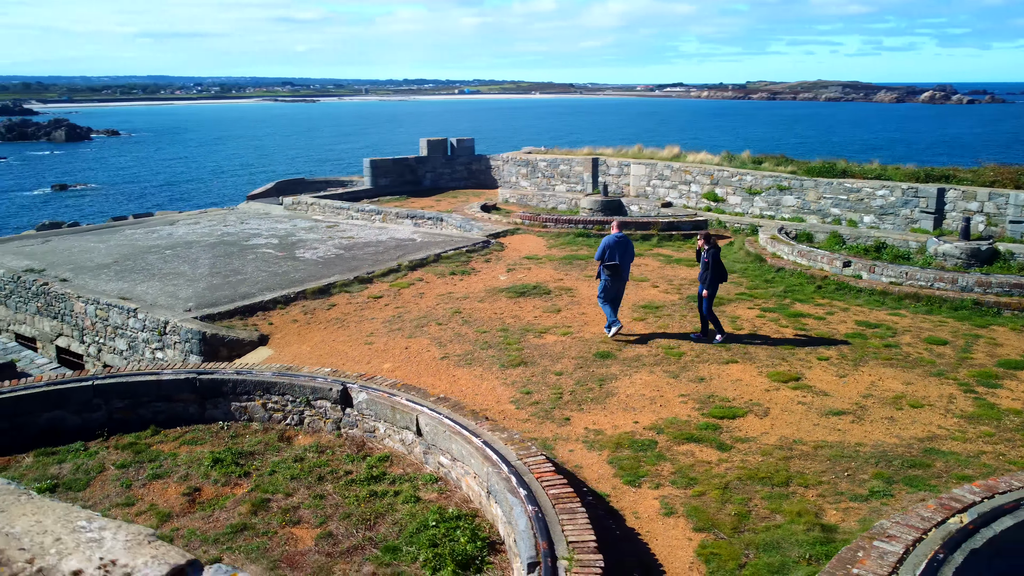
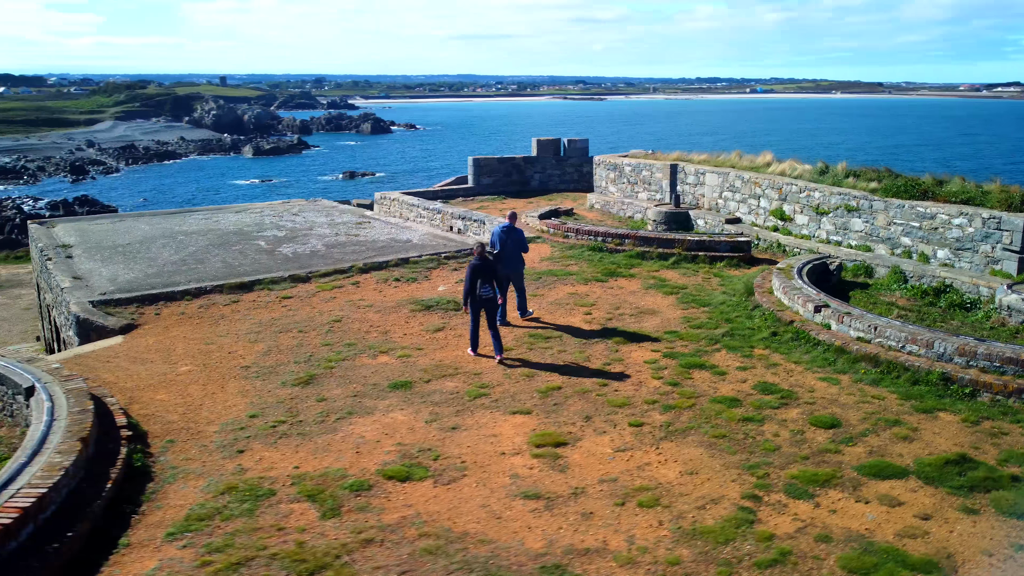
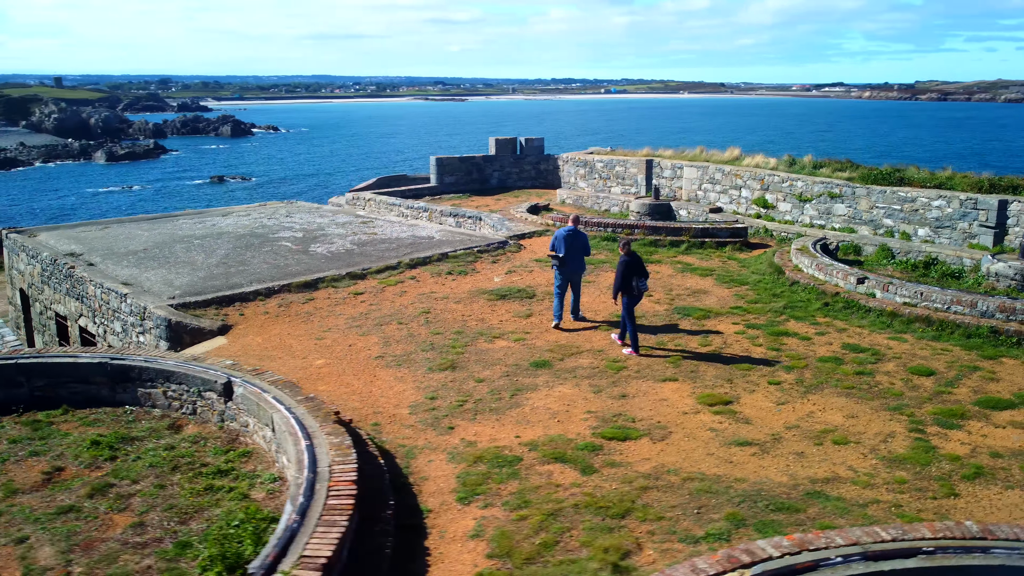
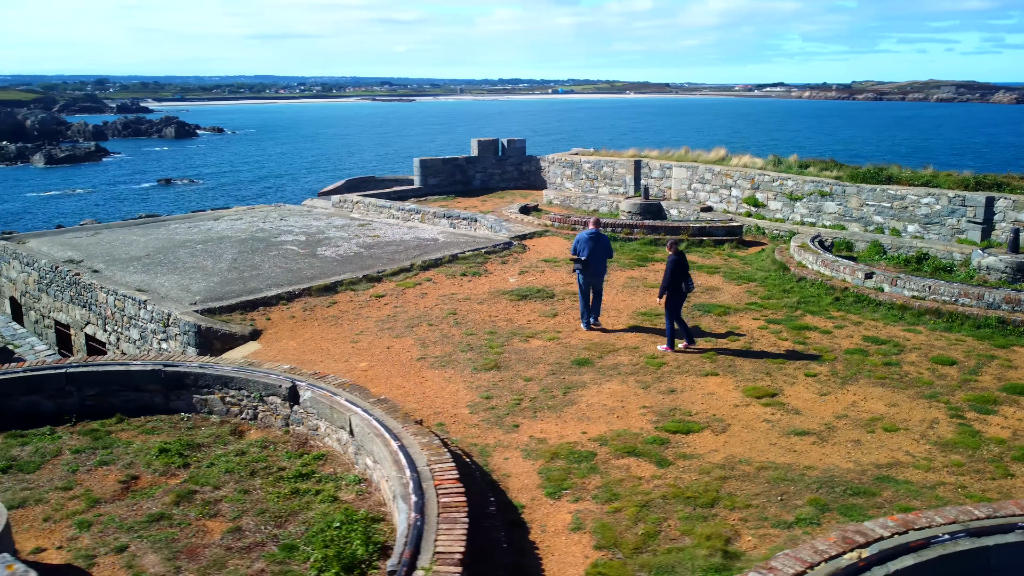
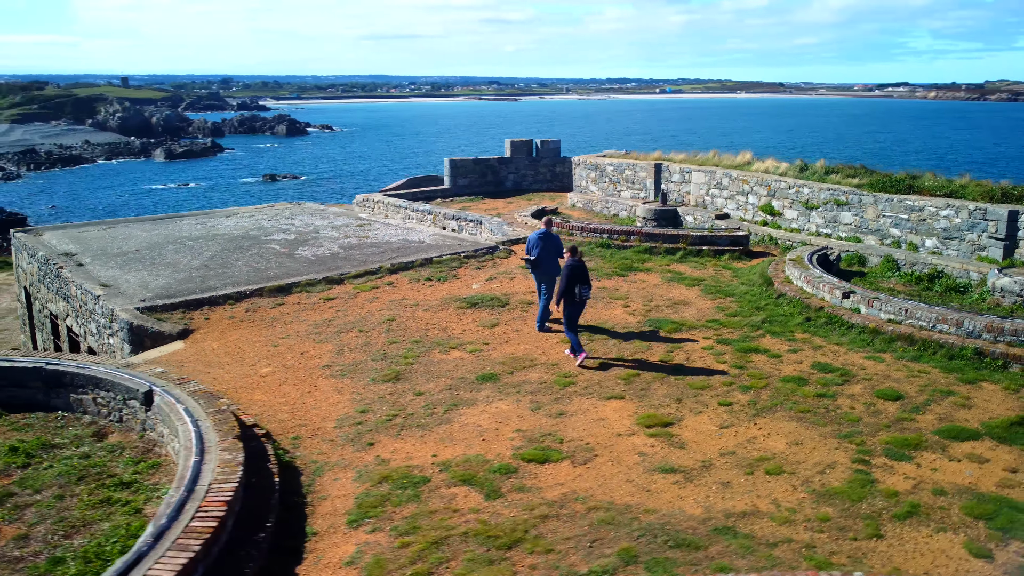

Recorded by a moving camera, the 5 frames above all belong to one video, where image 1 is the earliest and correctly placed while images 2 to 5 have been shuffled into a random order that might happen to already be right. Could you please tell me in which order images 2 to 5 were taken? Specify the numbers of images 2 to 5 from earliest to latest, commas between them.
4, 3, 5, 2
